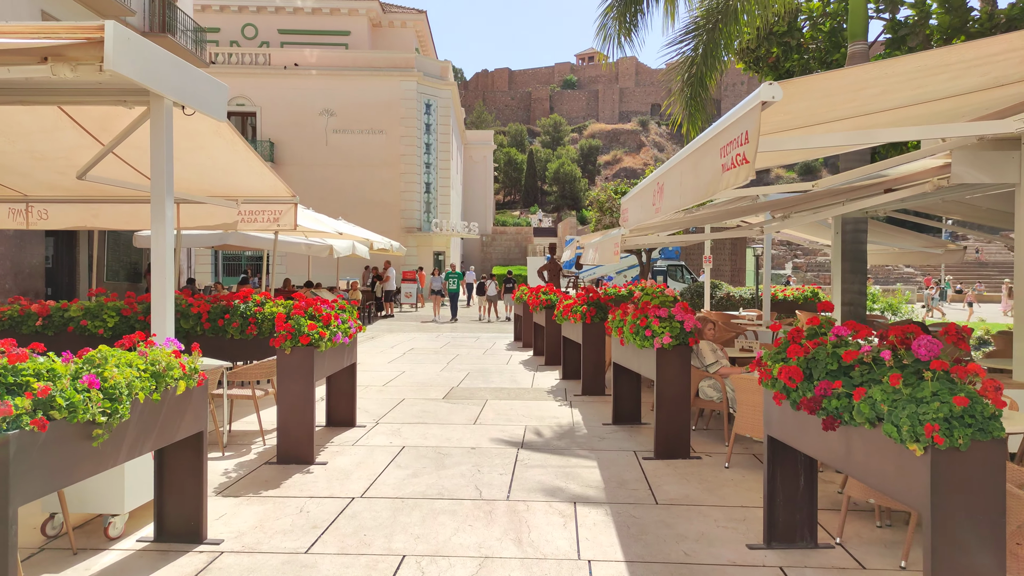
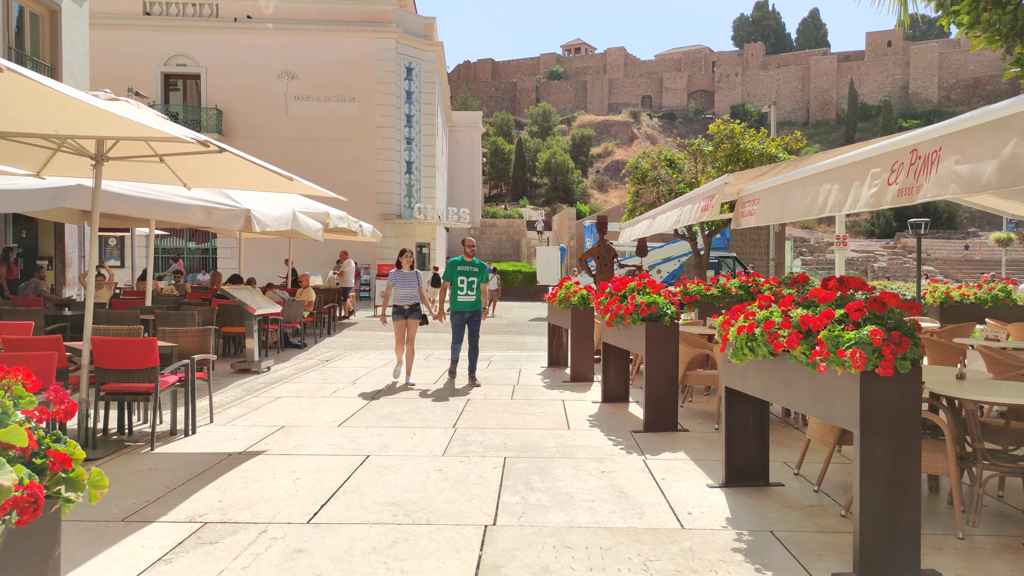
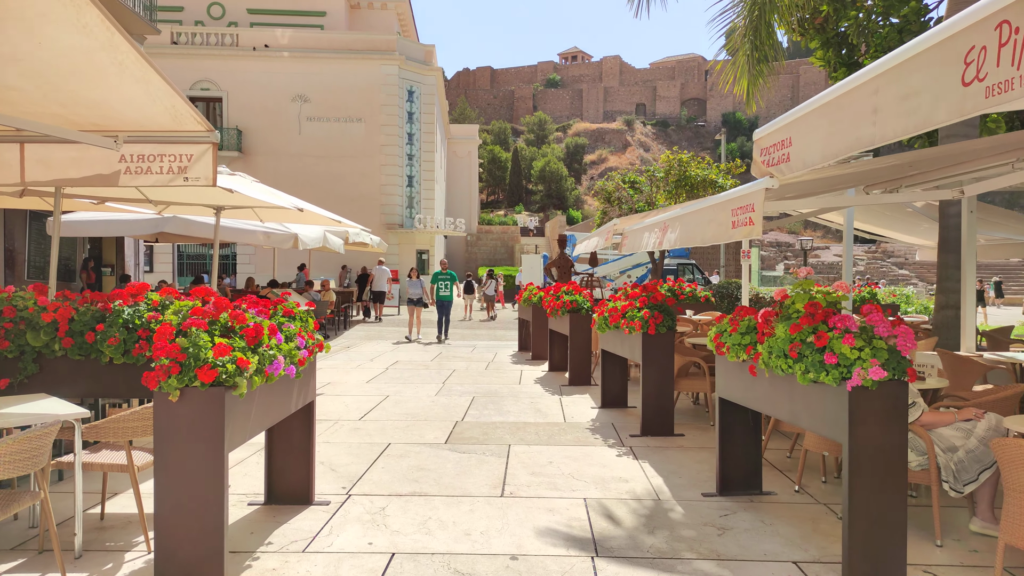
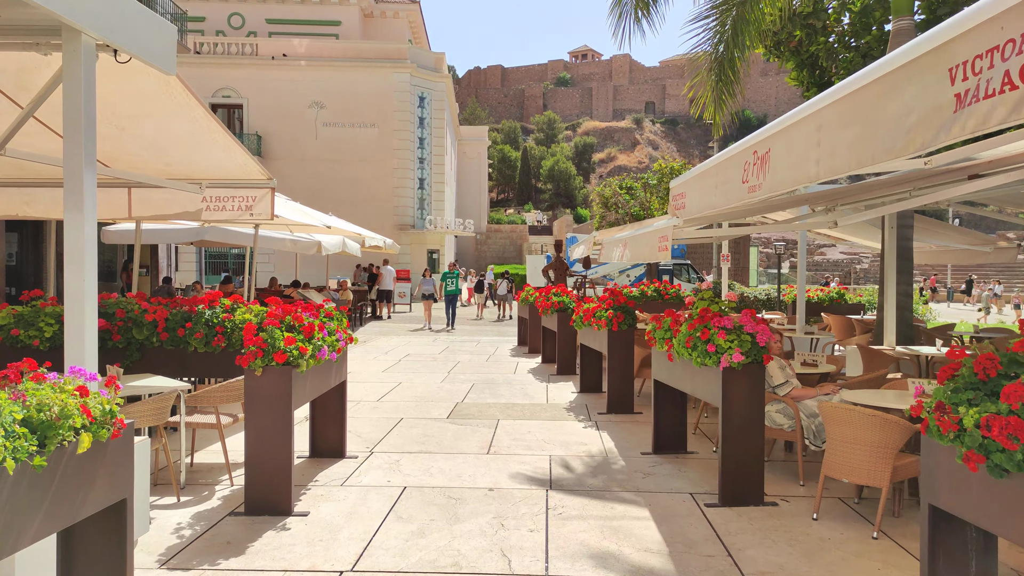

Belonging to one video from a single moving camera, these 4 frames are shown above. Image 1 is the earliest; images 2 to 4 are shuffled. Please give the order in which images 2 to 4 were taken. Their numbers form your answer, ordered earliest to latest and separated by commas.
4, 3, 2
